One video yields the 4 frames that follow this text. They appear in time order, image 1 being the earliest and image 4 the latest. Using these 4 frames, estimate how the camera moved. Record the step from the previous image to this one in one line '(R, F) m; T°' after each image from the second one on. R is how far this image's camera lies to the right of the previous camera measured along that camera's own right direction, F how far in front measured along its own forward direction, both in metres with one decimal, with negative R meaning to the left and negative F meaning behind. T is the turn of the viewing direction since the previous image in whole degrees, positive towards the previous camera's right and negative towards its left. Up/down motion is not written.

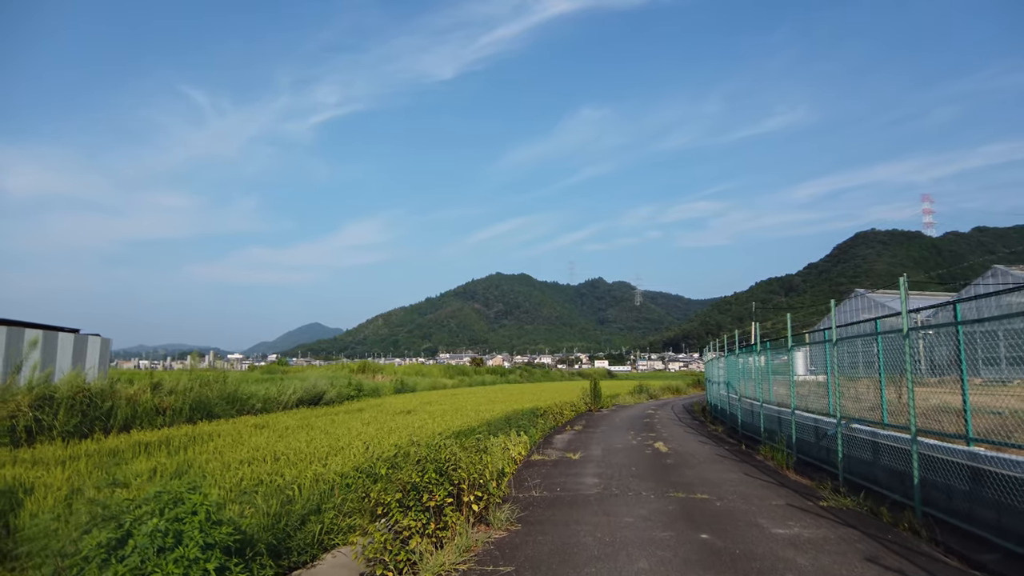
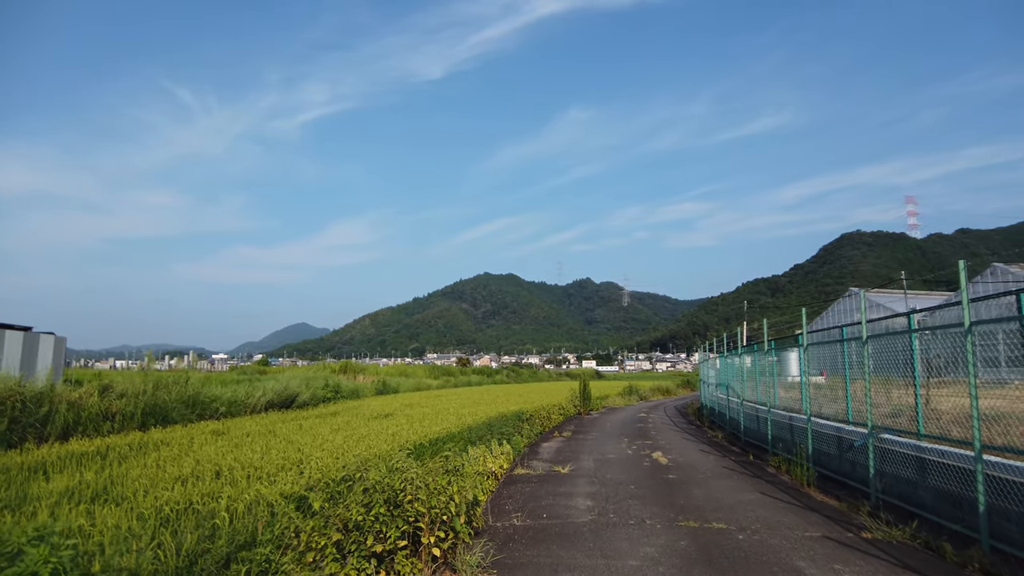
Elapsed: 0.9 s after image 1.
(+0.1, +0.9) m; +1°
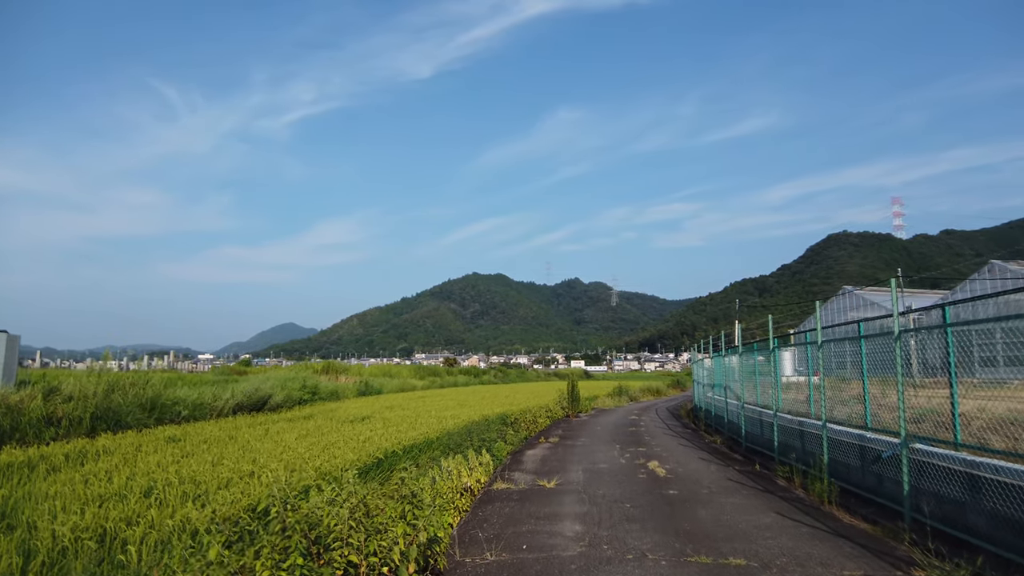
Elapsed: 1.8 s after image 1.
(+0.1, +0.8) m; +1°
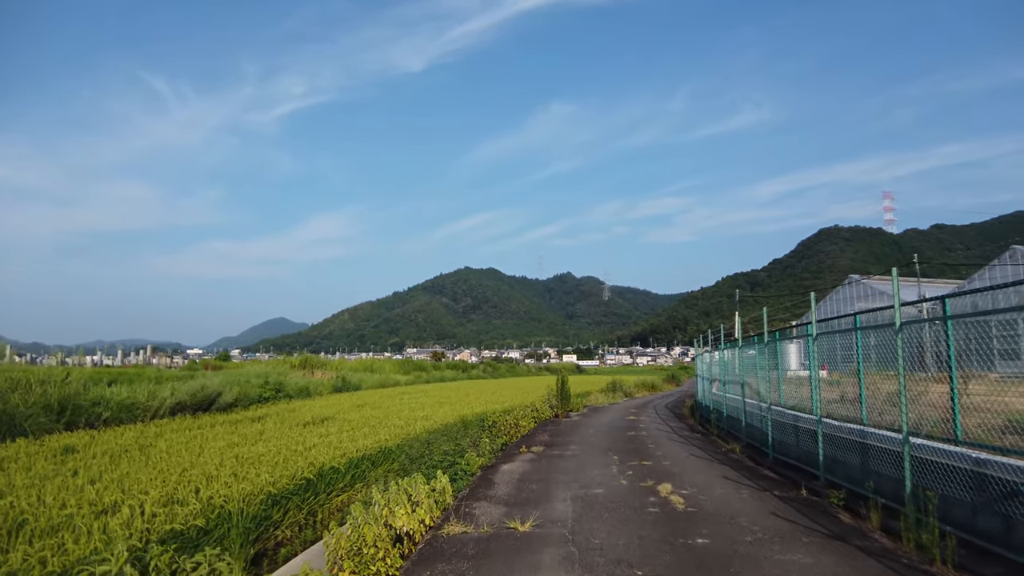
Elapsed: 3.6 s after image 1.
(+0.2, +1.8) m; +1°
